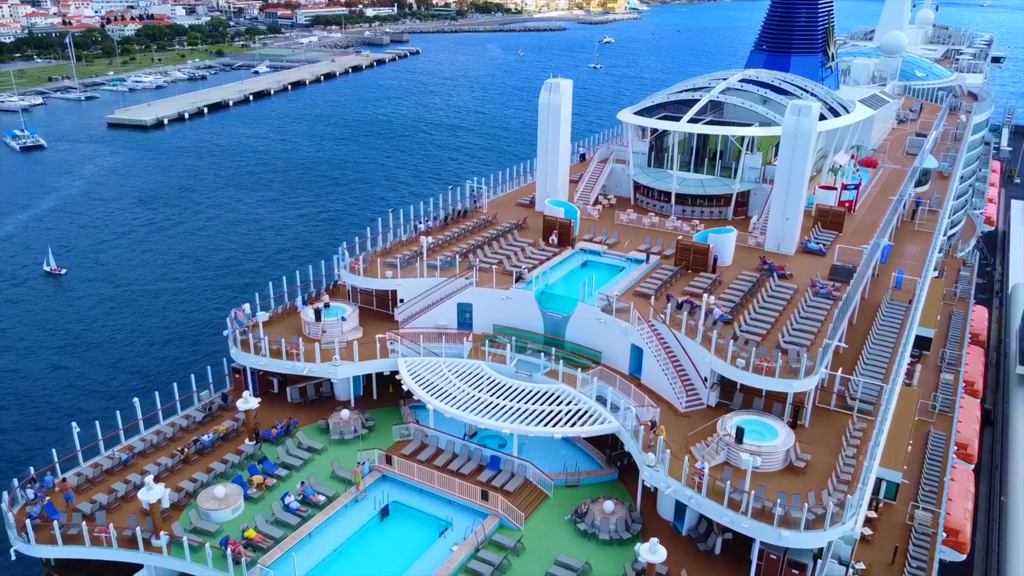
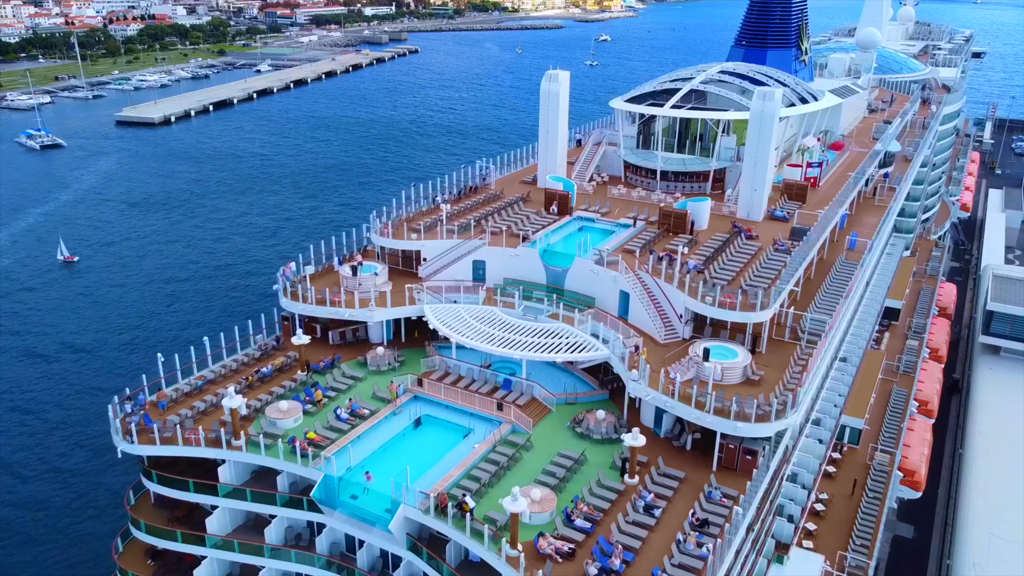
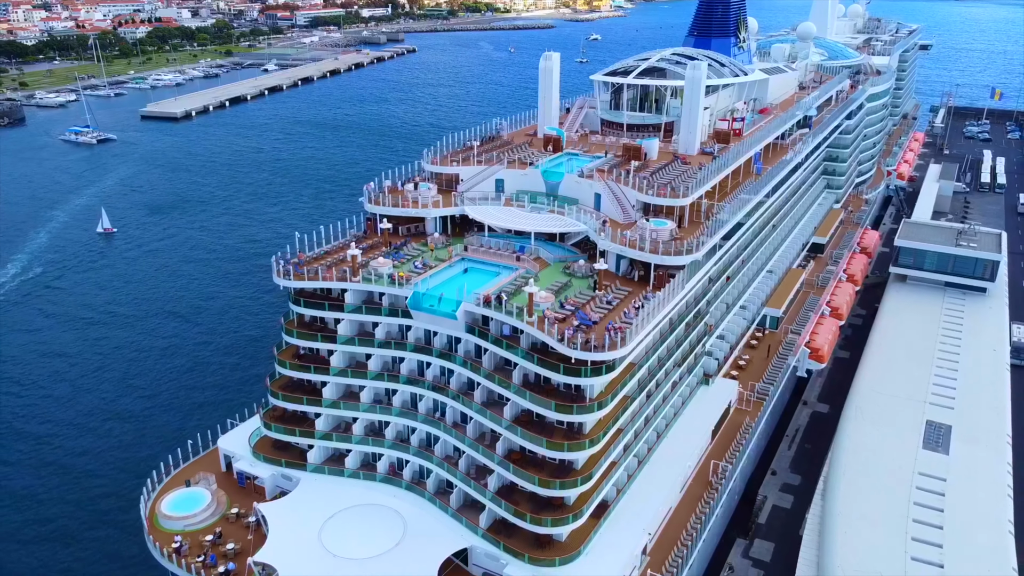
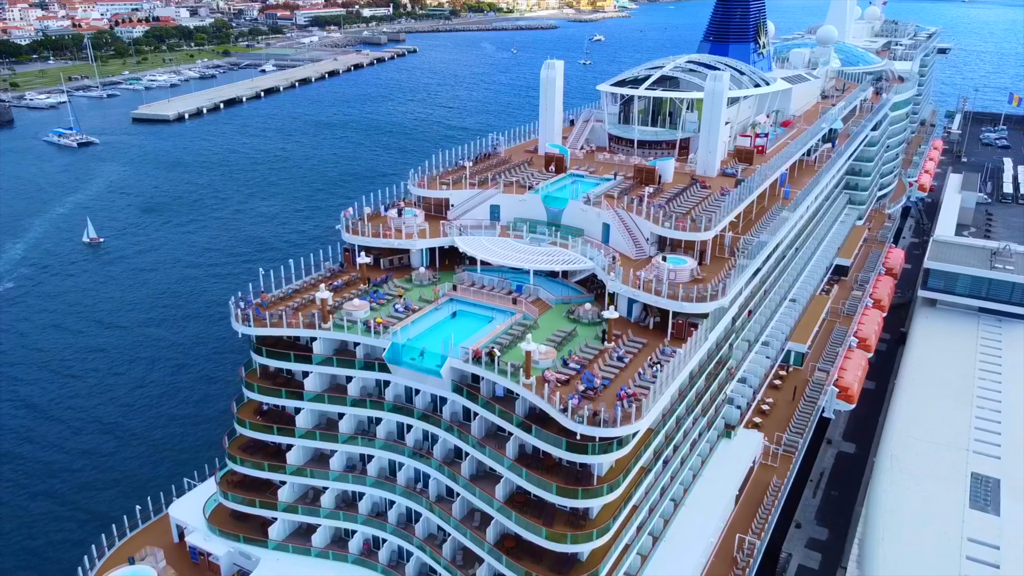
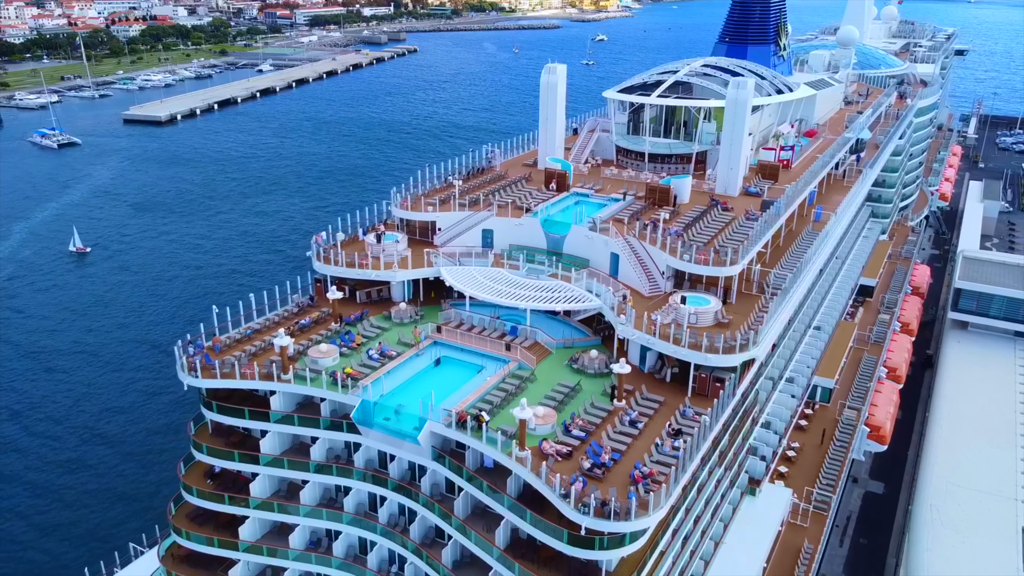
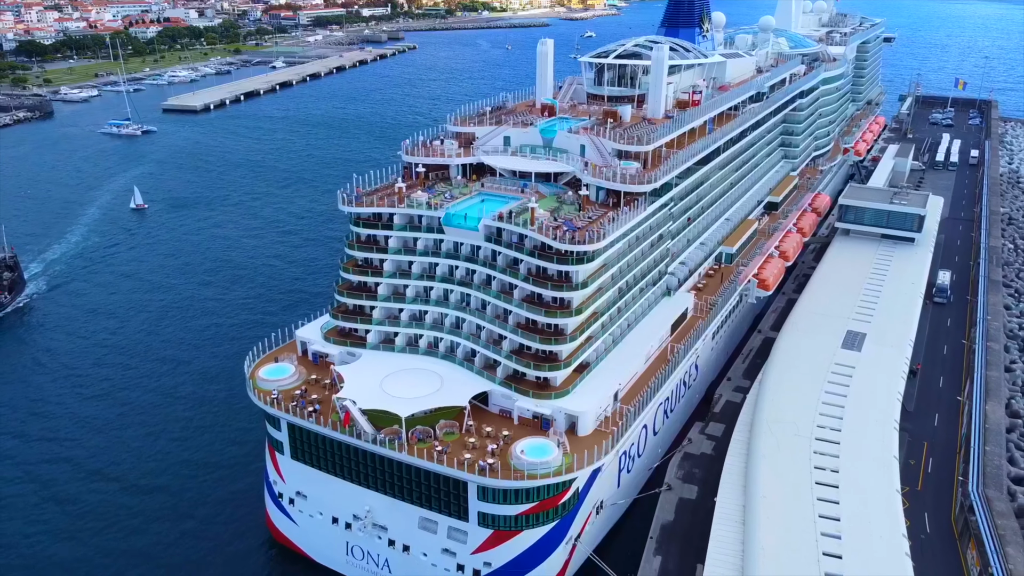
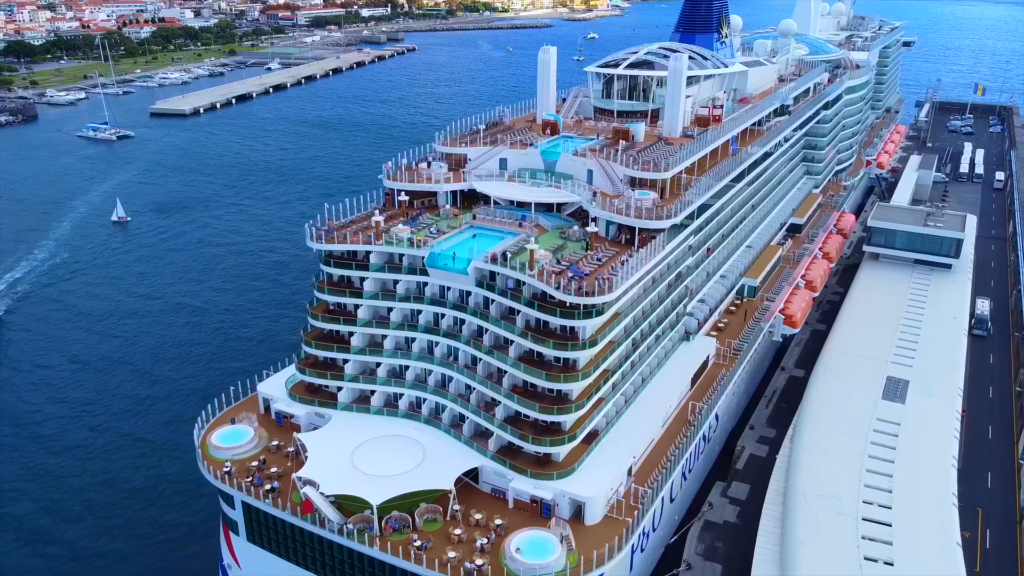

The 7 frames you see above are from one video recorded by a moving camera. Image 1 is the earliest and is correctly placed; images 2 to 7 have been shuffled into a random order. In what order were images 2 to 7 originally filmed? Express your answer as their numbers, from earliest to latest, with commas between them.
2, 5, 4, 3, 7, 6
